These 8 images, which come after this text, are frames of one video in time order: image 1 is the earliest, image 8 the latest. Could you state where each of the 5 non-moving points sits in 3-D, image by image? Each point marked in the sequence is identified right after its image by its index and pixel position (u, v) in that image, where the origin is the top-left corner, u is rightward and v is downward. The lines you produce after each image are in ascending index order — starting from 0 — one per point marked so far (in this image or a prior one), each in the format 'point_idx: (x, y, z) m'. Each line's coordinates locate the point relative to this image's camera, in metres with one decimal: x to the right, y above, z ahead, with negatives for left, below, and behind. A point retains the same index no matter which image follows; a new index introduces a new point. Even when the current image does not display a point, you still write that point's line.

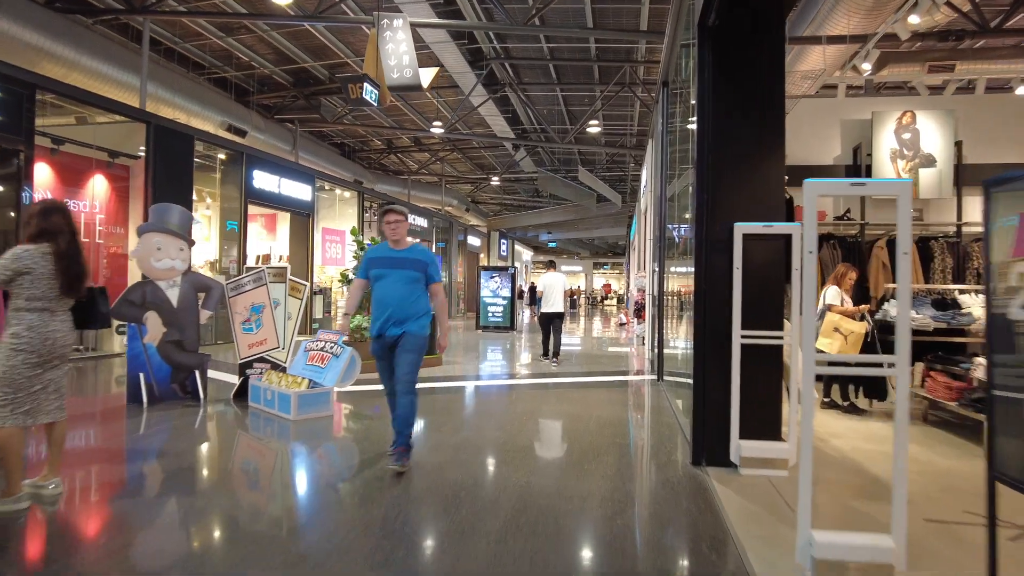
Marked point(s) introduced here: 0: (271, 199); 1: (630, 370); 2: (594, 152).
0: (-4.0, +1.5, +10.3) m
1: (+1.4, -0.9, +7.4) m
2: (+2.2, +3.7, +16.8) m
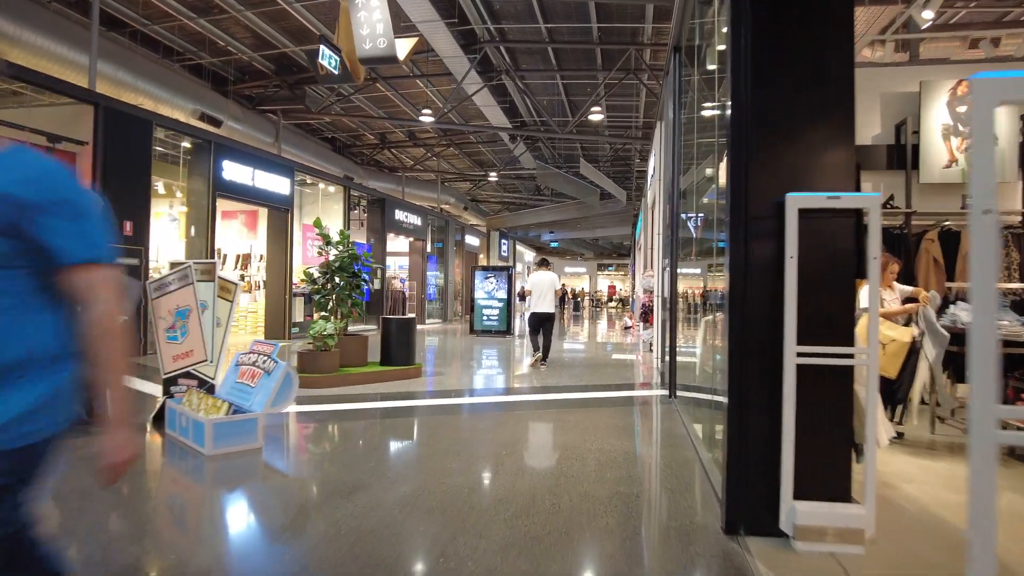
0: (-4.0, +1.4, +9.5) m
1: (+1.3, -1.0, +6.6) m
2: (+2.1, +3.7, +15.9) m
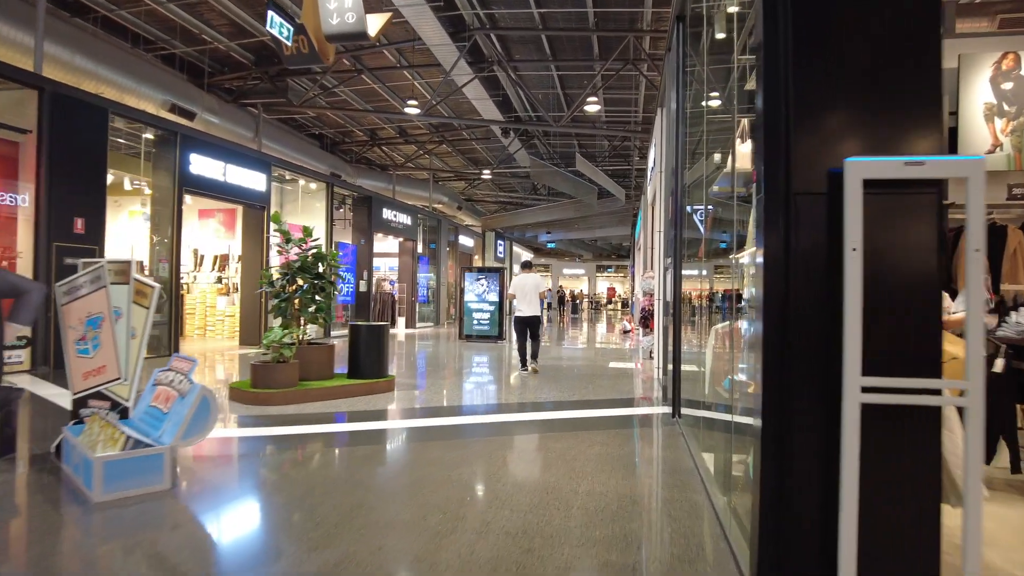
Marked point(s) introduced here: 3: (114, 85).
0: (-4.2, +1.4, +8.8) m
1: (+1.1, -1.0, +5.9) m
2: (+2.0, +3.6, +15.3) m
3: (-5.7, +2.9, +9.0) m
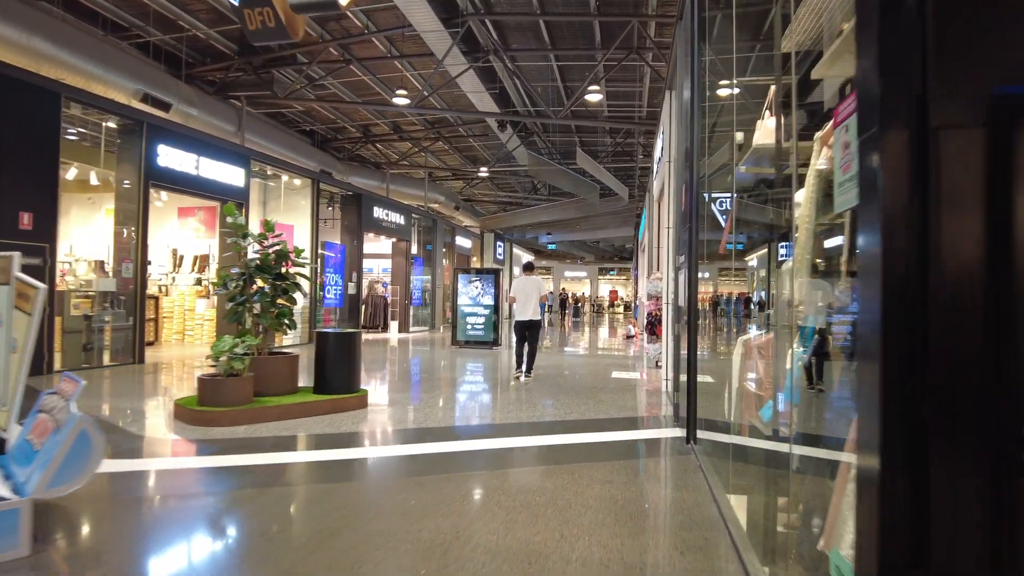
0: (-4.3, +1.4, +8.2) m
1: (+1.0, -1.0, +5.2) m
2: (+2.0, +3.6, +14.6) m
3: (-5.8, +2.9, +8.4) m
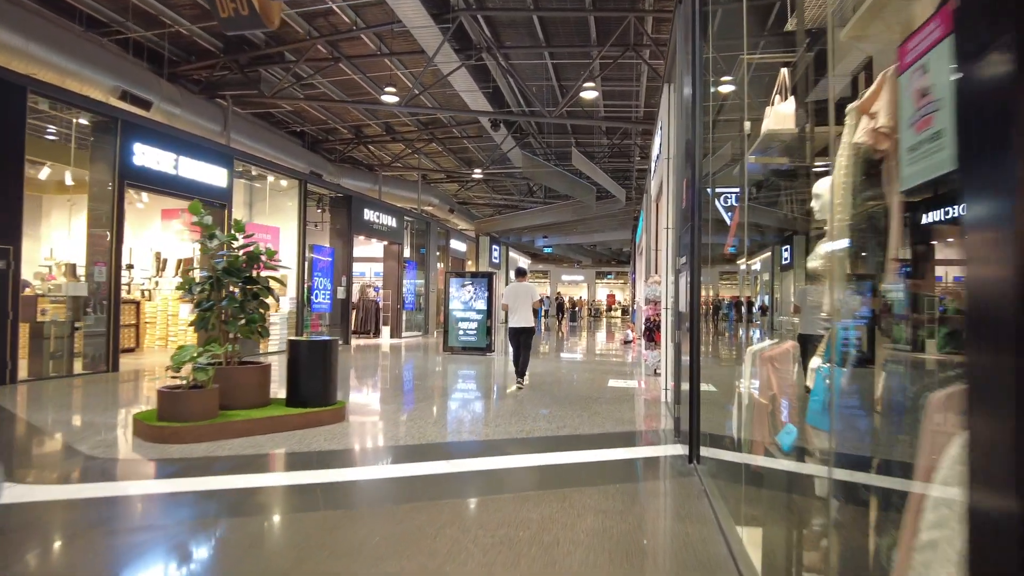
0: (-4.4, +1.3, +7.8) m
1: (+1.0, -1.0, +4.9) m
2: (+1.8, +3.5, +14.3) m
3: (-5.9, +2.8, +8.0) m
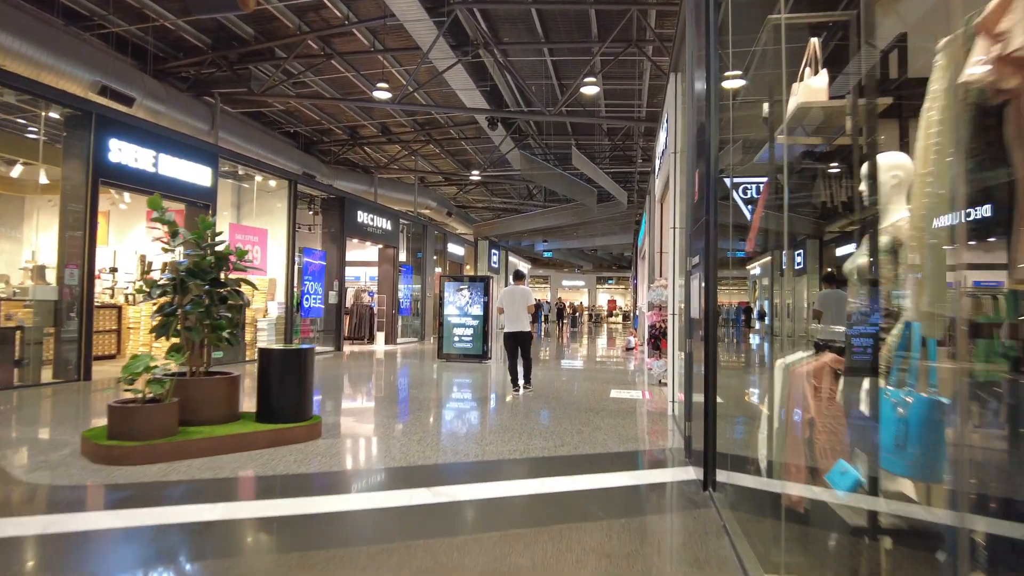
0: (-4.4, +1.3, +7.5) m
1: (+0.9, -1.1, +4.5) m
2: (+1.8, +3.4, +13.9) m
3: (-5.9, +2.8, +7.7) m
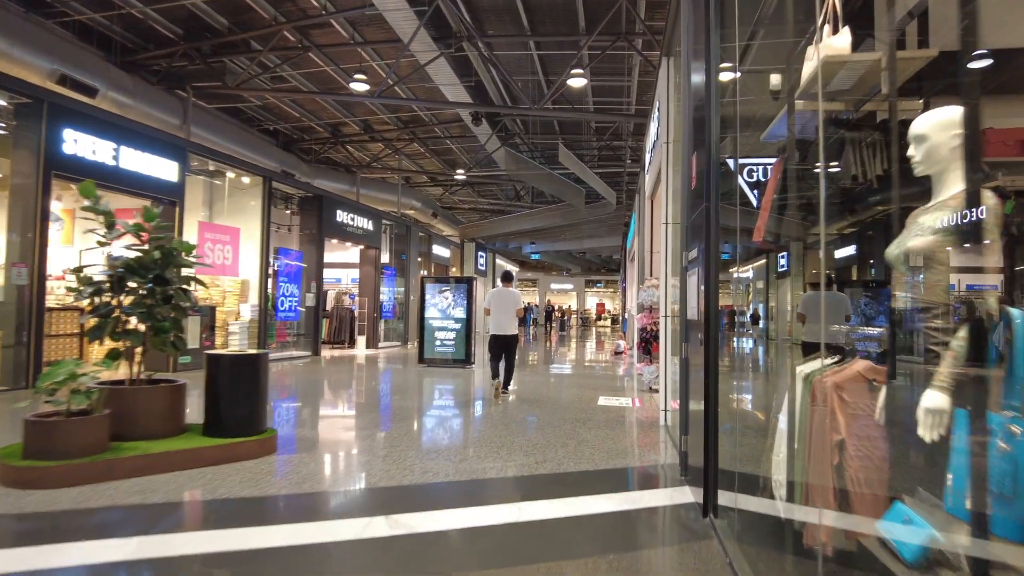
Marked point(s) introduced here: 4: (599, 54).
0: (-4.6, +1.3, +7.0) m
1: (+0.8, -1.1, +4.1) m
2: (+1.5, +3.3, +13.6) m
3: (-6.1, +2.8, +7.2) m
4: (+1.4, +3.6, +9.8) m
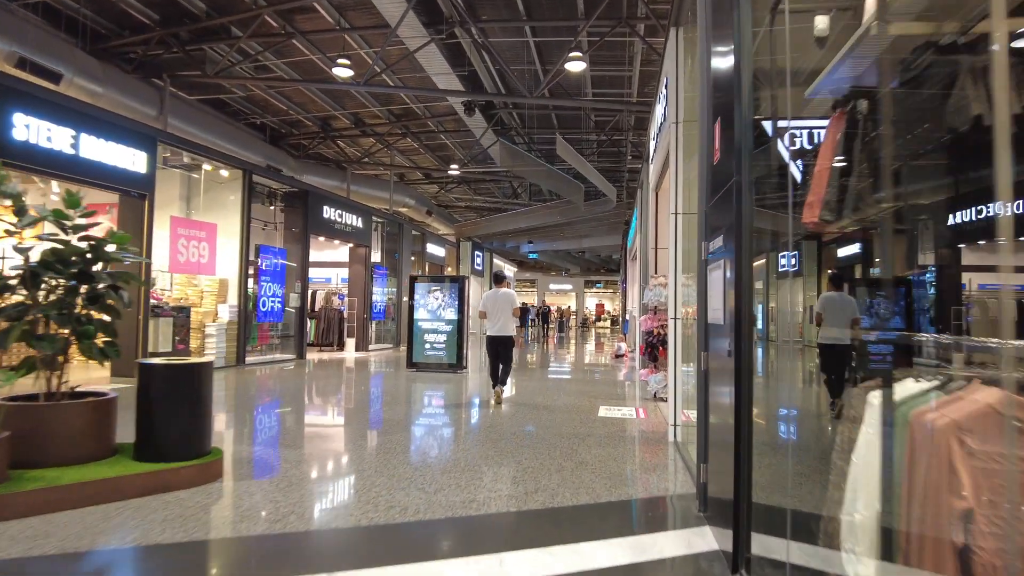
0: (-4.7, +1.3, +6.4) m
1: (+0.7, -1.0, +3.6) m
2: (+1.4, +3.3, +13.1) m
3: (-6.2, +2.8, +6.6) m
4: (+1.3, +3.6, +9.2) m
